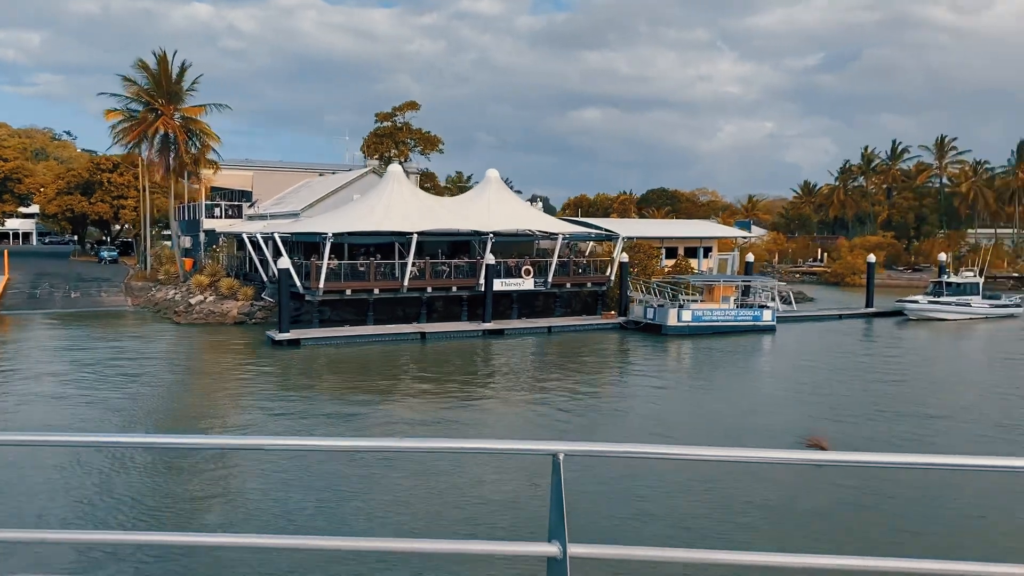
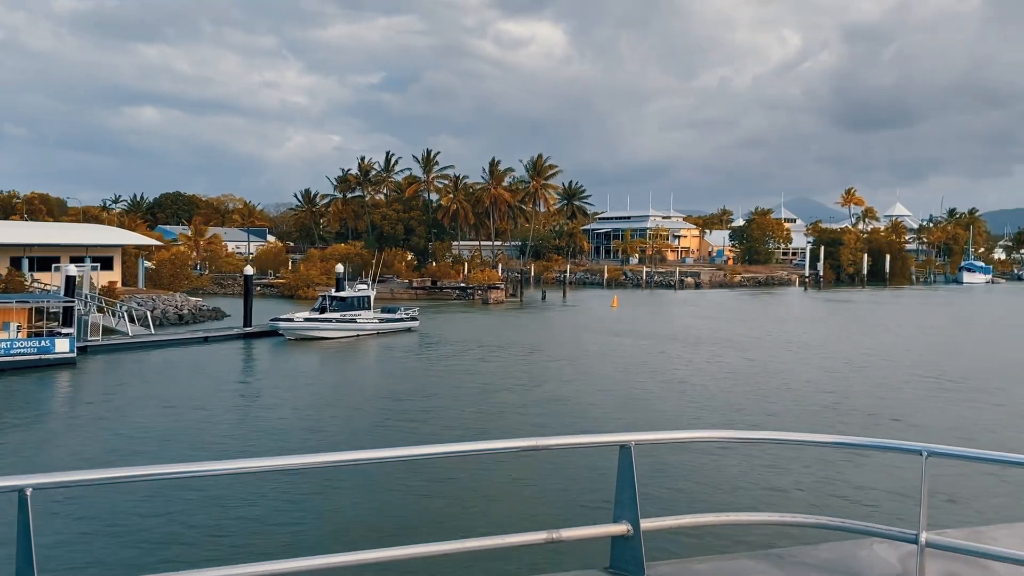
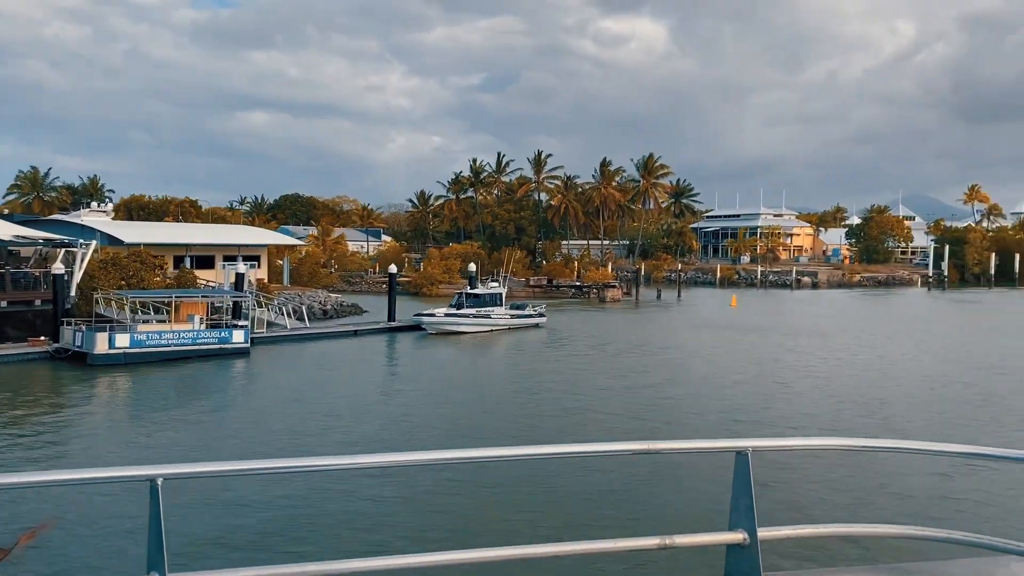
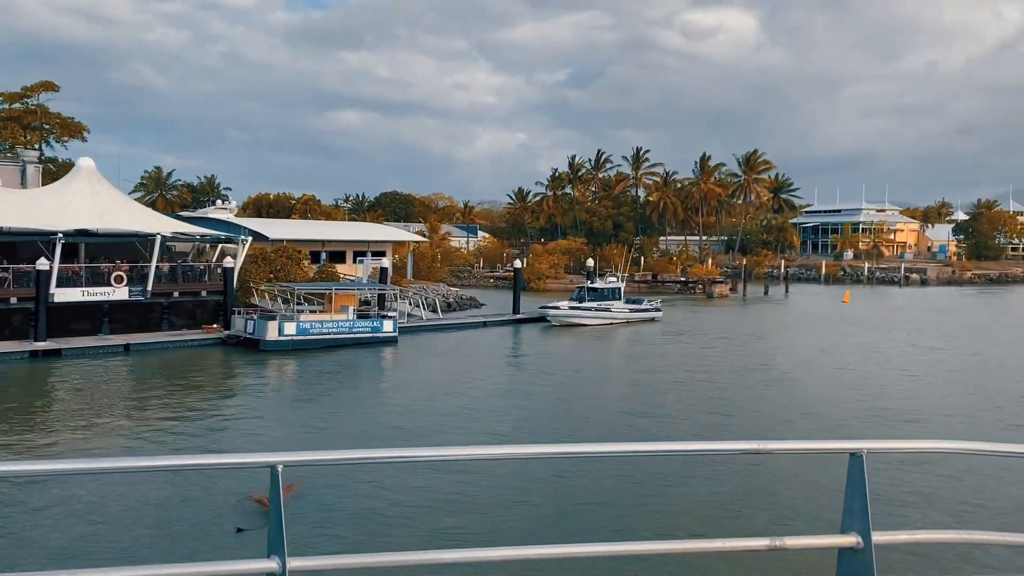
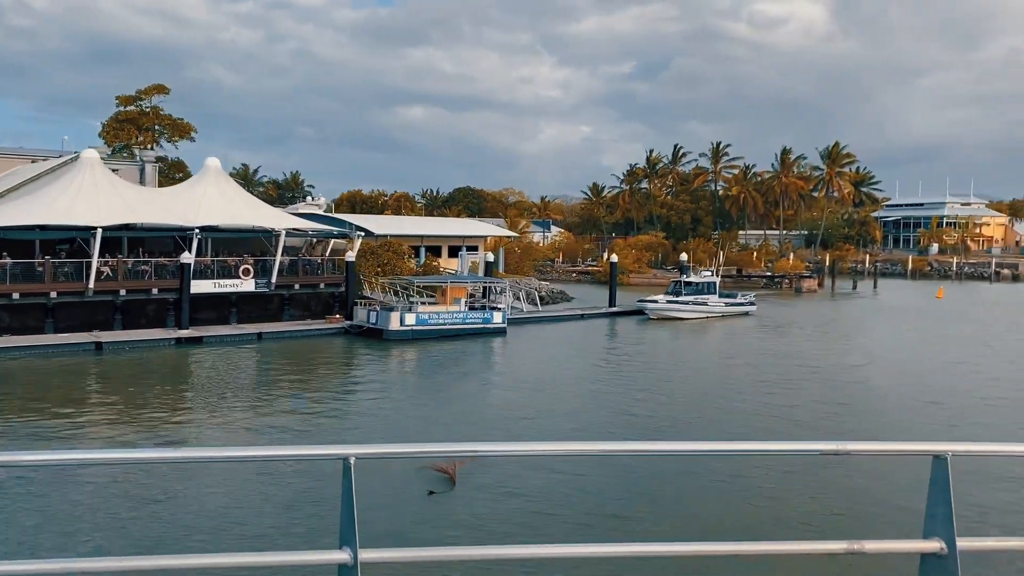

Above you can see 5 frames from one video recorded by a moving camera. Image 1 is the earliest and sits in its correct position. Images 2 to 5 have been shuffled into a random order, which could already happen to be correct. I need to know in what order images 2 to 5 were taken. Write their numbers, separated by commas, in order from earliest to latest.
5, 4, 3, 2
